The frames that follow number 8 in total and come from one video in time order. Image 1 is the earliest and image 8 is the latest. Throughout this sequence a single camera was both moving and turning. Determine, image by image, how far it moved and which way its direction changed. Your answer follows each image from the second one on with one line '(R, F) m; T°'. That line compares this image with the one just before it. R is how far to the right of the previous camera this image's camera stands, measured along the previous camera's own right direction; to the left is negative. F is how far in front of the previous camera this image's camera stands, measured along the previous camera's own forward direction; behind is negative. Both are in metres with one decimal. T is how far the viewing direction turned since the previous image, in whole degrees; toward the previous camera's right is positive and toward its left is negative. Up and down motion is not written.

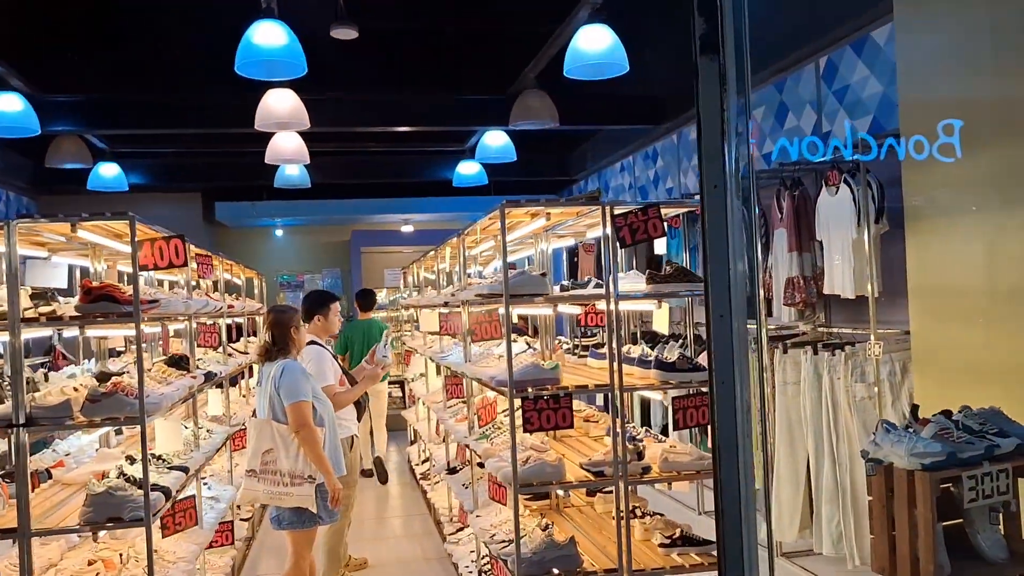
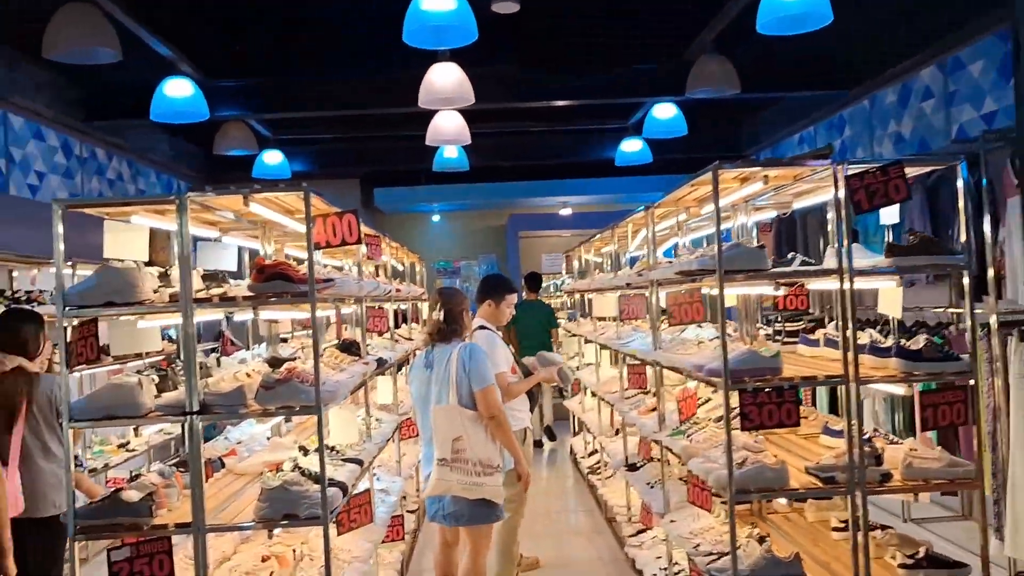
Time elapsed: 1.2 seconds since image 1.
(-0.2, +0.4) m; -9°
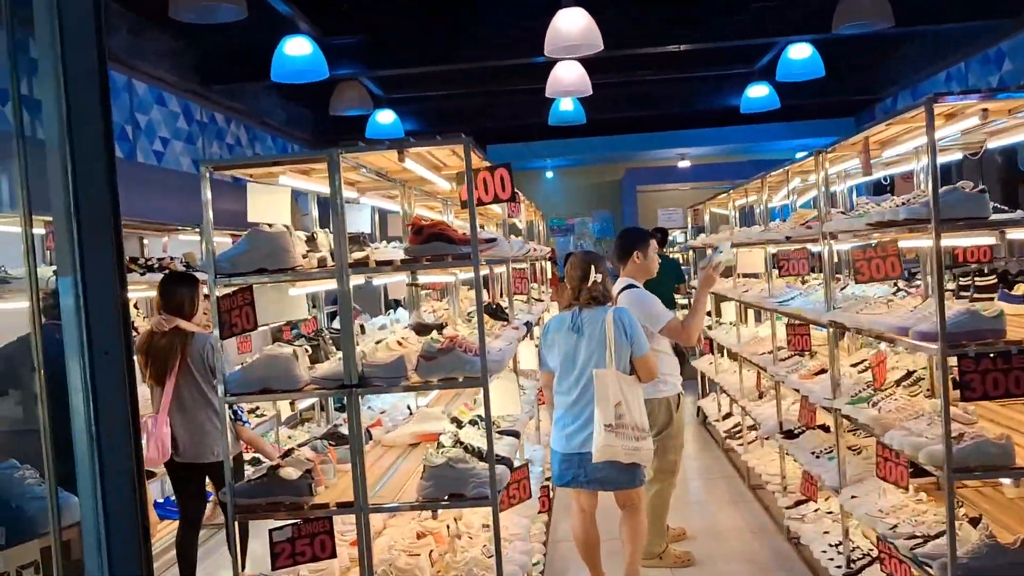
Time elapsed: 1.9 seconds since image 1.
(-0.2, +0.3) m; -6°
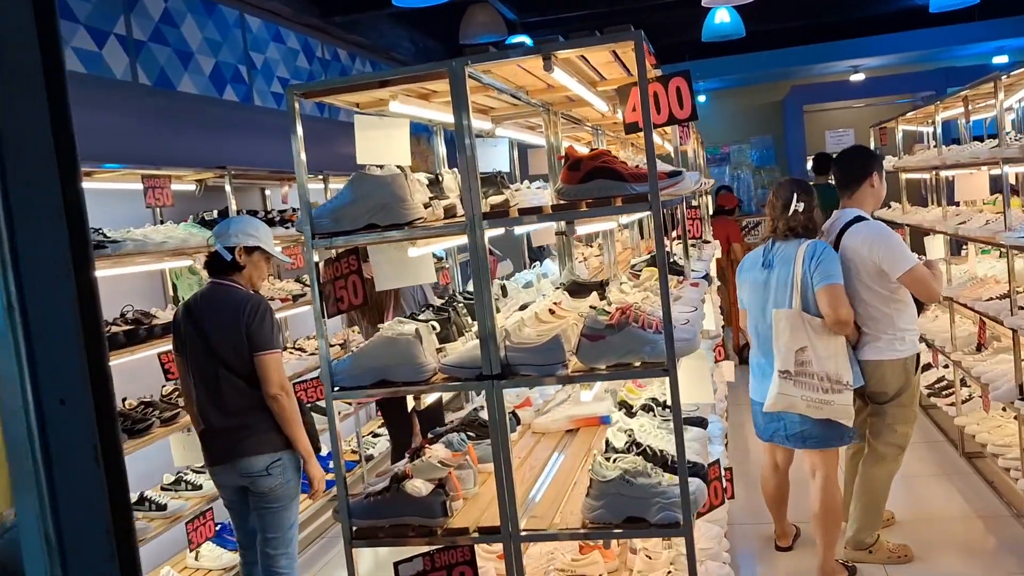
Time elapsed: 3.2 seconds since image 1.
(-0.1, +0.7) m; -9°
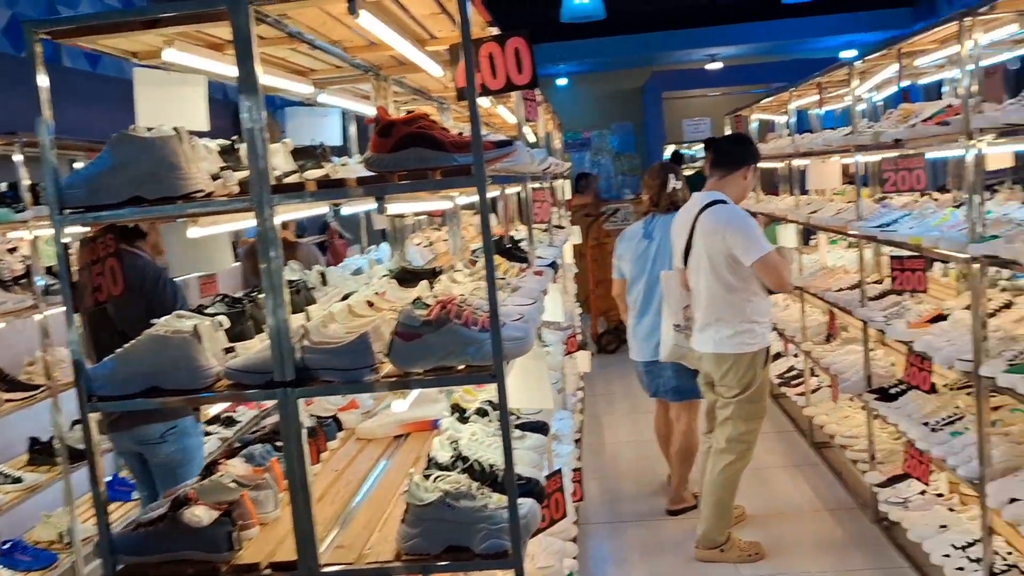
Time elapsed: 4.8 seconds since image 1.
(+0.1, +0.3) m; +8°
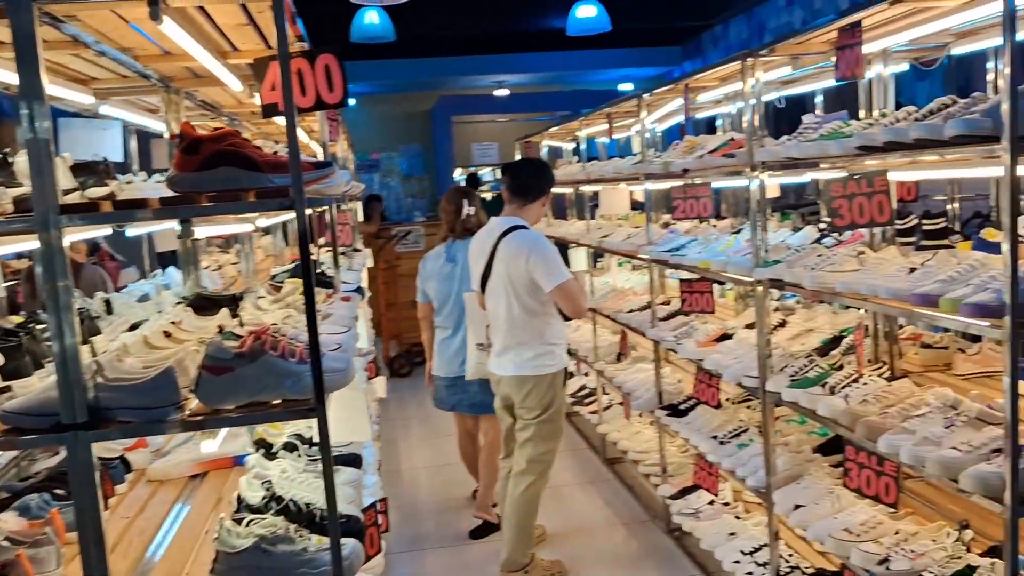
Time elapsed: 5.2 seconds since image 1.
(-0.1, +0.1) m; +13°
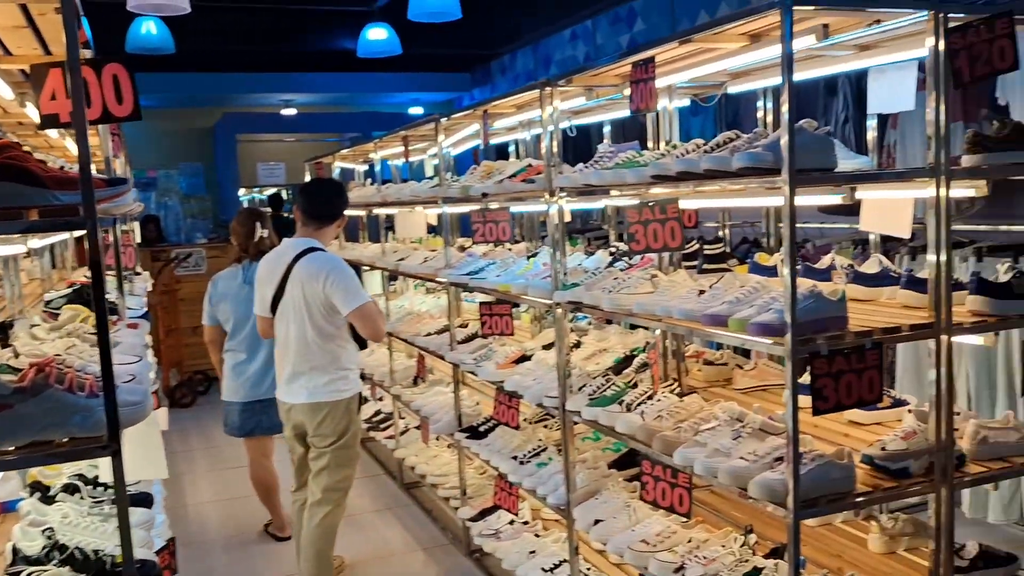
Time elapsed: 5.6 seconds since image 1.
(0.0, 0.0) m; +13°
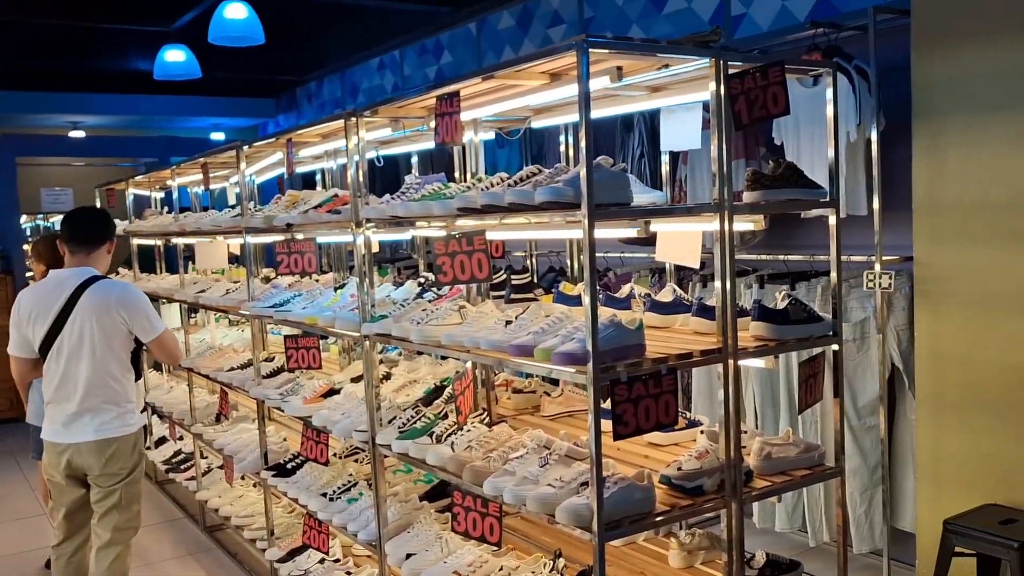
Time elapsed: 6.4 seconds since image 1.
(0.0, 0.0) m; +11°
